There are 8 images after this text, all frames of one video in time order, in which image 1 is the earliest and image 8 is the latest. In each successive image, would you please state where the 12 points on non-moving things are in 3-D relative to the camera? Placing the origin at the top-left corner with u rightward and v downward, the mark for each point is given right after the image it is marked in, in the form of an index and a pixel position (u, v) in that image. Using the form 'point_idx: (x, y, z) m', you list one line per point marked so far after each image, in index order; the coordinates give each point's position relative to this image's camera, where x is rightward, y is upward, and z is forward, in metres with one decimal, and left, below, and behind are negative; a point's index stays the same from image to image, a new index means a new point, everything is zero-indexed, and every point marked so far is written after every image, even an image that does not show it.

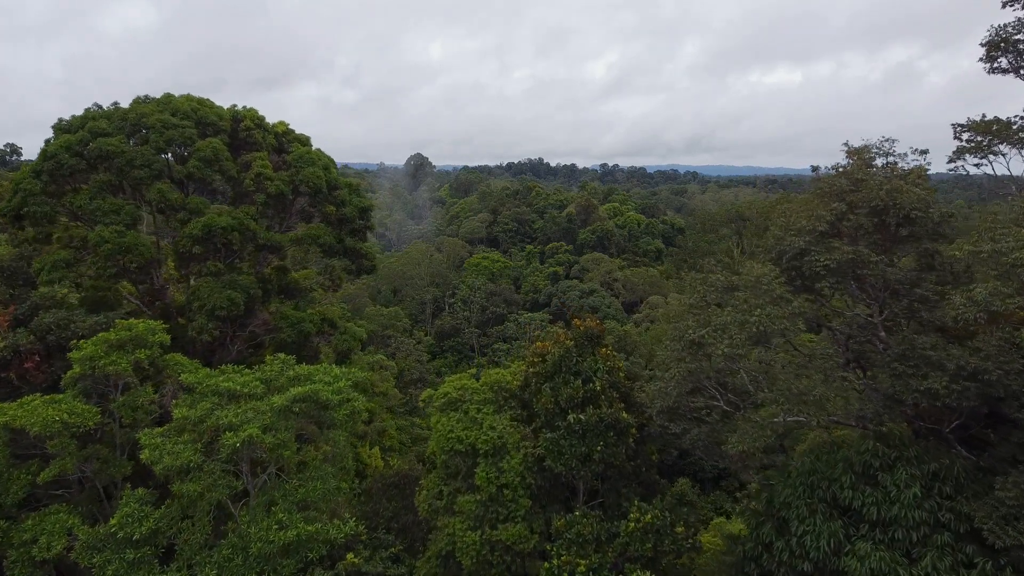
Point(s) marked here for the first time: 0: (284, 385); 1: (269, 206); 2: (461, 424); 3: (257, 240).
0: (-3.9, -1.7, +8.6) m
1: (-5.9, +2.0, +12.0) m
2: (-0.9, -2.5, +8.8) m
3: (-5.9, +1.1, +11.5) m
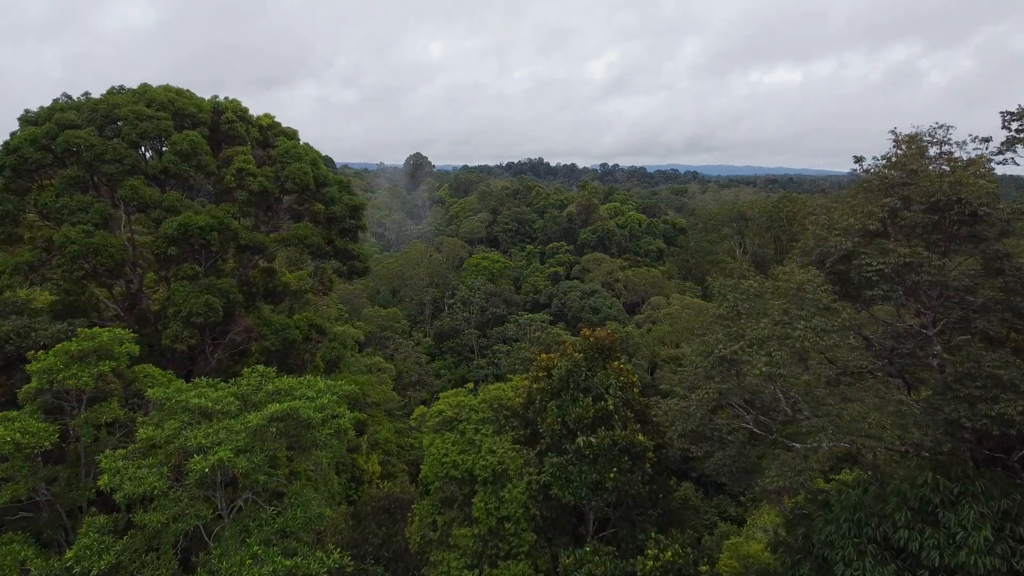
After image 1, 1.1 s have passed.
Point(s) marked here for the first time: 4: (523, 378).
0: (-3.9, -1.8, +7.8) m
1: (-5.9, +1.9, +11.2) m
2: (-0.9, -2.6, +8.0) m
3: (-5.9, +1.0, +10.7) m
4: (+0.2, -1.7, +9.6) m
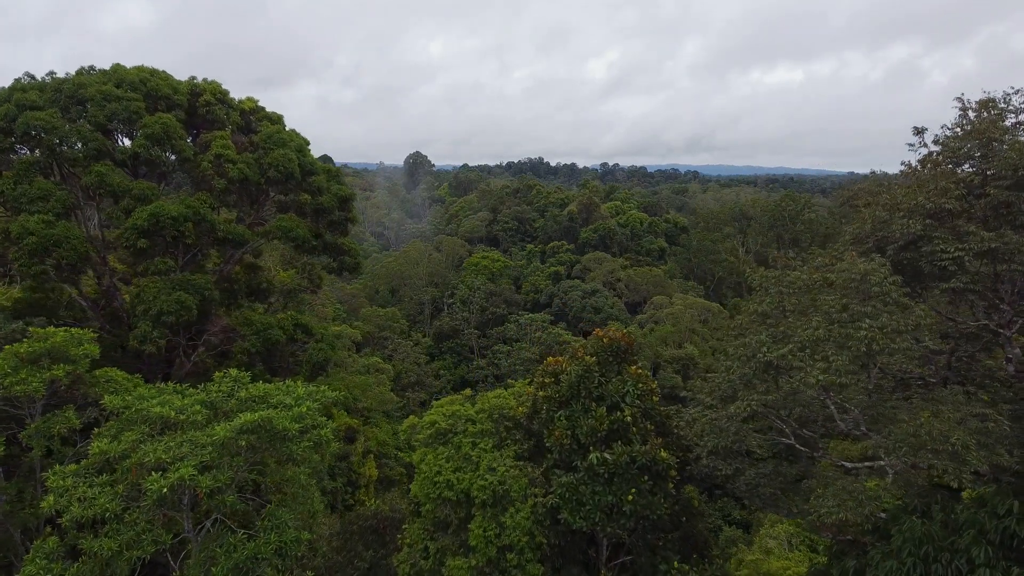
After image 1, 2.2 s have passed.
0: (-3.9, -1.7, +6.9) m
1: (-5.8, +2.0, +10.3) m
2: (-0.9, -2.5, +7.2) m
3: (-5.9, +1.1, +9.9) m
4: (+0.2, -1.7, +8.8) m
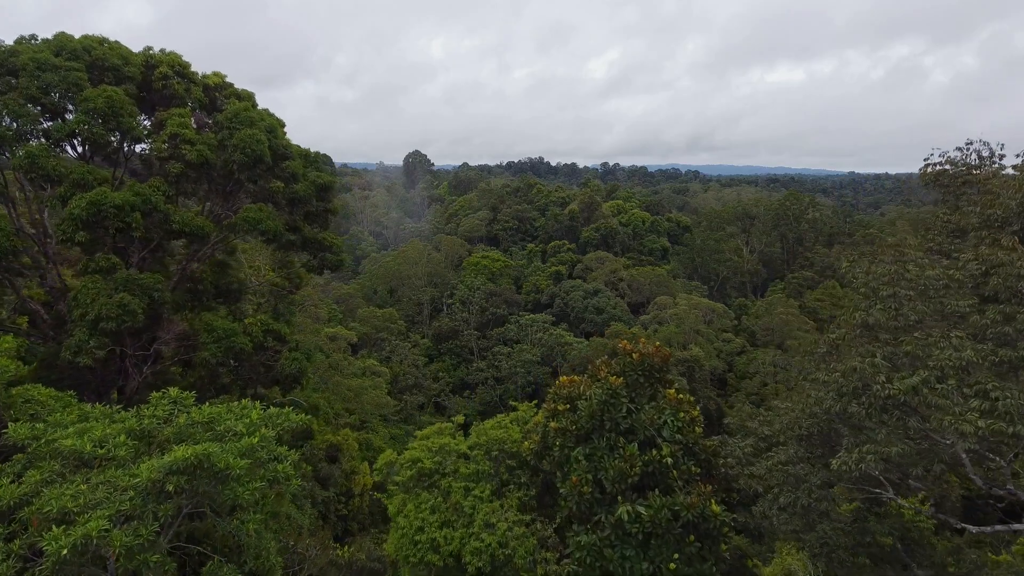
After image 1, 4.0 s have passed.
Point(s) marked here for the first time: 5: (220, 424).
0: (-3.8, -1.7, +5.6) m
1: (-5.8, +1.9, +9.0) m
2: (-0.8, -2.5, +5.8) m
3: (-5.9, +1.1, +8.5) m
4: (+0.3, -1.7, +7.4) m
5: (-3.4, -1.6, +5.8) m
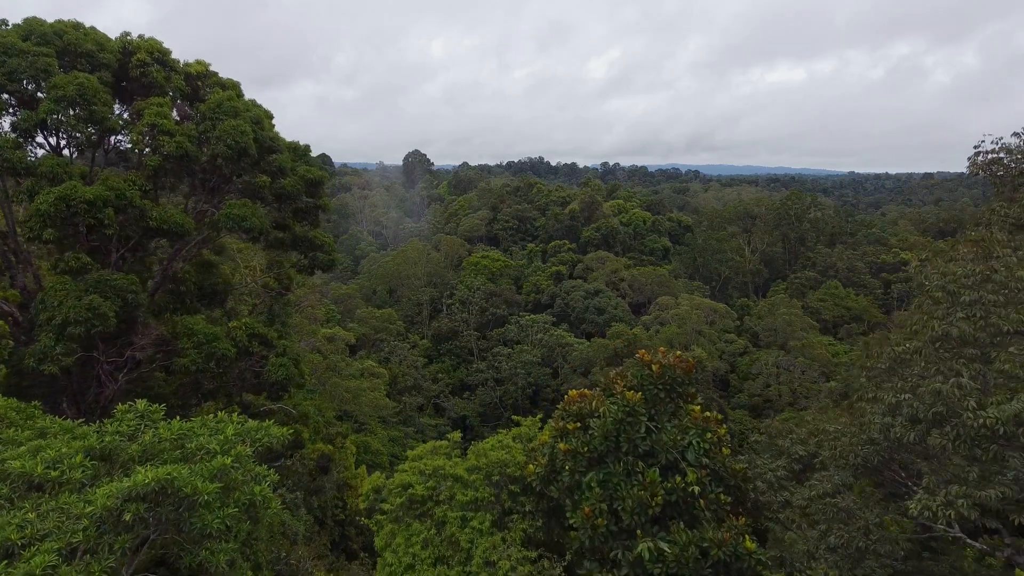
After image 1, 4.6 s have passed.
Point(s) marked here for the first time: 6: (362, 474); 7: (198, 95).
0: (-3.8, -1.7, +5.0) m
1: (-5.8, +1.9, +8.4) m
2: (-0.8, -2.5, +5.3) m
3: (-5.8, +1.1, +8.0) m
4: (+0.3, -1.7, +6.9) m
5: (-3.4, -1.6, +5.2) m
6: (-4.1, -5.1, +13.7) m
7: (-5.9, +3.6, +9.3) m
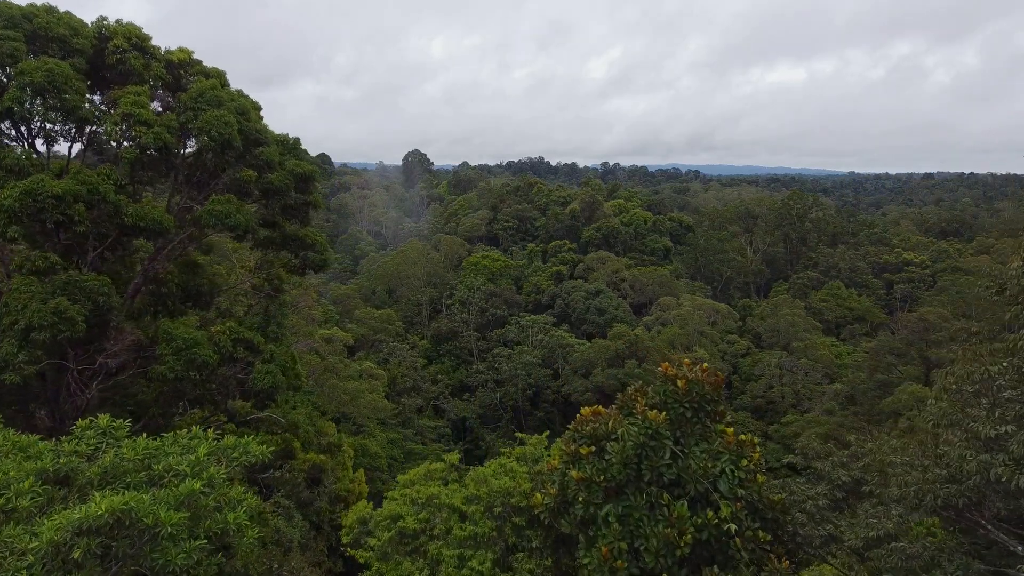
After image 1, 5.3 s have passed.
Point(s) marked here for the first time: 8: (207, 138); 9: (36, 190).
0: (-3.8, -1.8, +4.5) m
1: (-5.7, +1.9, +7.9) m
2: (-0.8, -2.6, +4.7) m
3: (-5.8, +1.0, +7.4) m
4: (+0.3, -1.7, +6.3) m
5: (-3.3, -1.6, +4.7) m
6: (-4.1, -5.2, +13.2) m
7: (-5.8, +3.6, +8.7) m
8: (-4.9, +2.4, +7.9) m
9: (-6.3, +1.3, +6.5) m
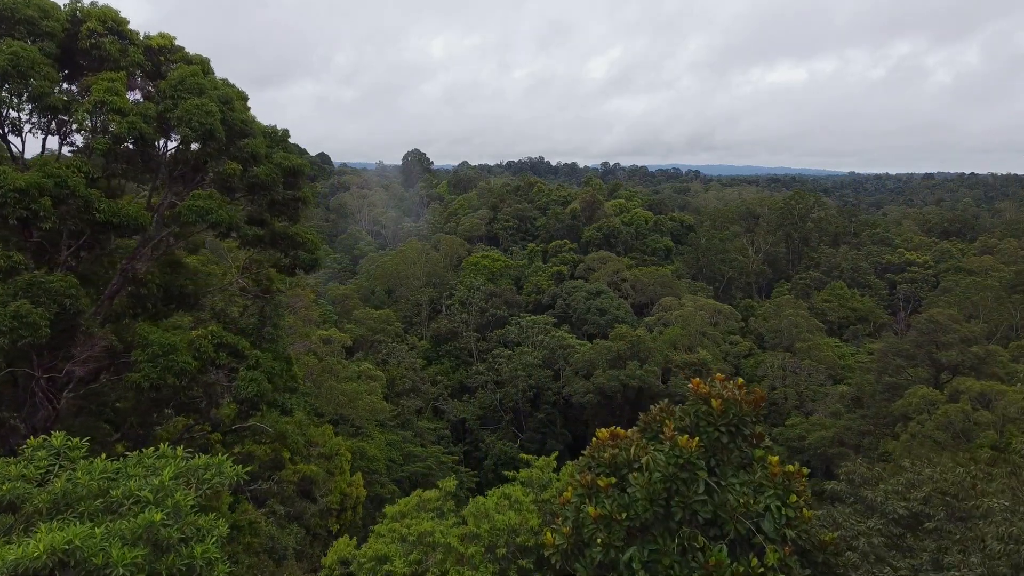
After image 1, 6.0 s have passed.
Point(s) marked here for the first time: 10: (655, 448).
0: (-3.7, -1.8, +3.9) m
1: (-5.7, +1.9, +7.3) m
2: (-0.7, -2.6, +4.2) m
3: (-5.8, +1.0, +6.9) m
4: (+0.4, -1.8, +5.8) m
5: (-3.3, -1.7, +4.1) m
6: (-4.0, -5.2, +12.7) m
7: (-5.8, +3.6, +8.2) m
8: (-4.8, +2.4, +7.4) m
9: (-6.2, +1.3, +6.0) m
10: (+1.0, -1.1, +3.6) m
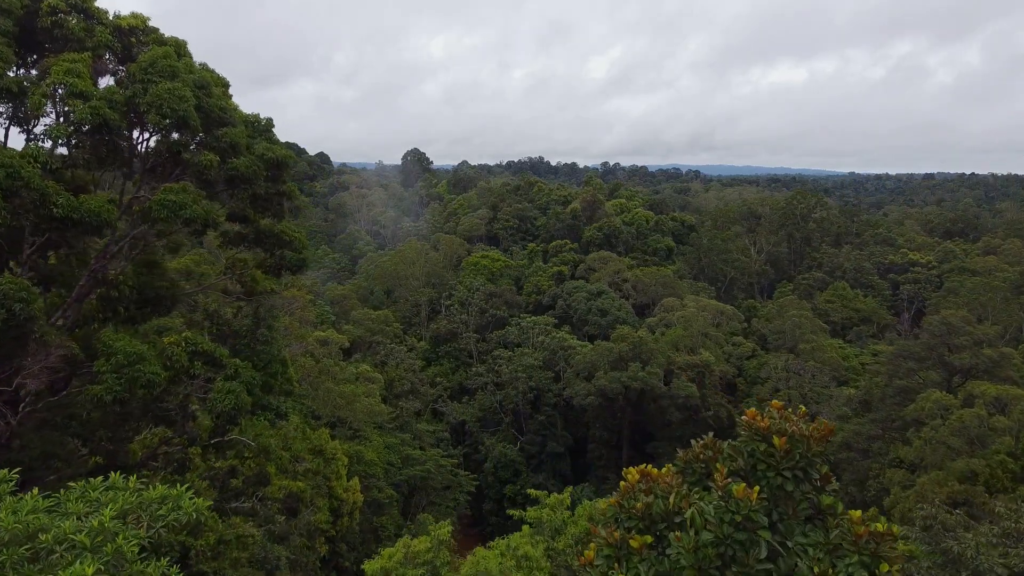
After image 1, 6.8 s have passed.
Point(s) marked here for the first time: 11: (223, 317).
0: (-3.7, -1.8, +3.3) m
1: (-5.6, +1.8, +6.7) m
2: (-0.7, -2.6, +3.5) m
3: (-5.7, +1.0, +6.2) m
4: (+0.4, -1.8, +5.1) m
5: (-3.3, -1.7, +3.5) m
6: (-4.0, -5.2, +12.0) m
7: (-5.7, +3.5, +7.5) m
8: (-4.8, +2.3, +6.7) m
9: (-6.2, +1.2, +5.3) m
10: (+1.0, -1.1, +3.0) m
11: (-5.5, -0.6, +9.3) m
